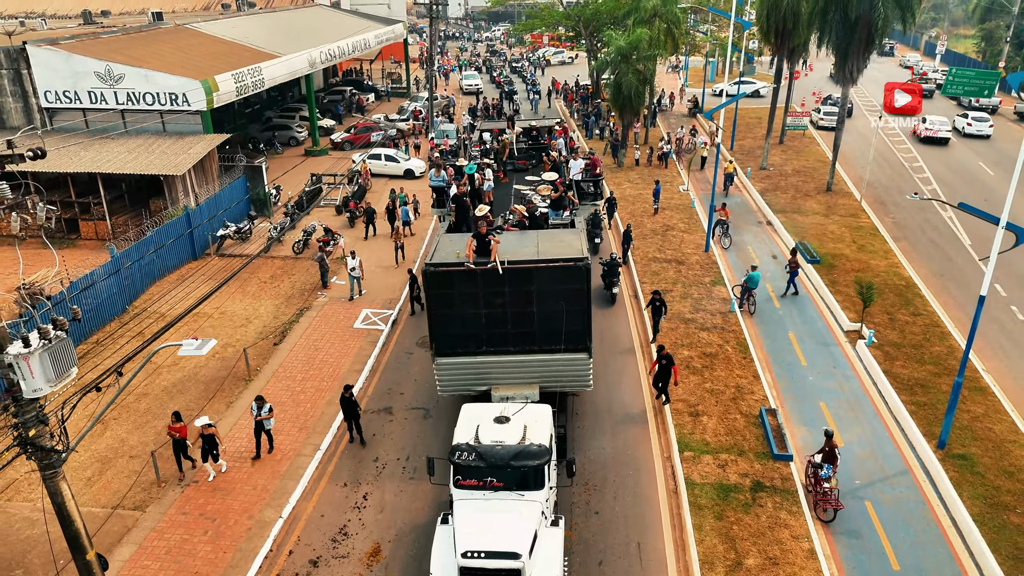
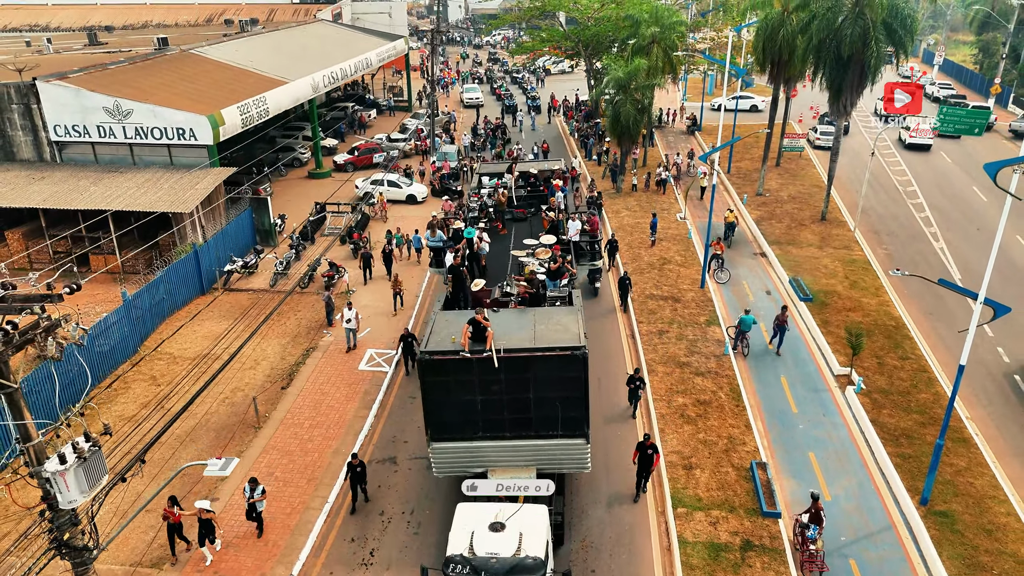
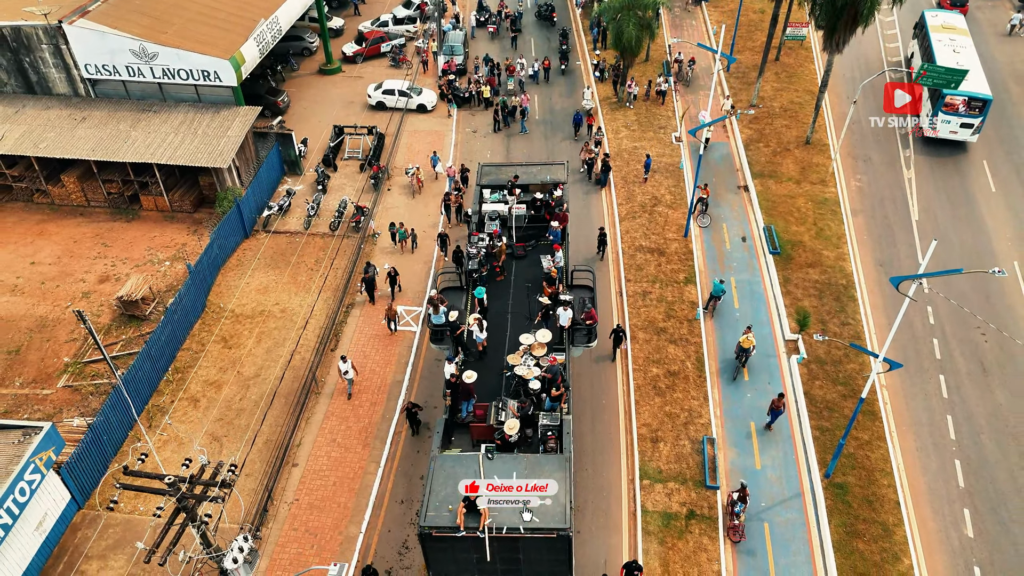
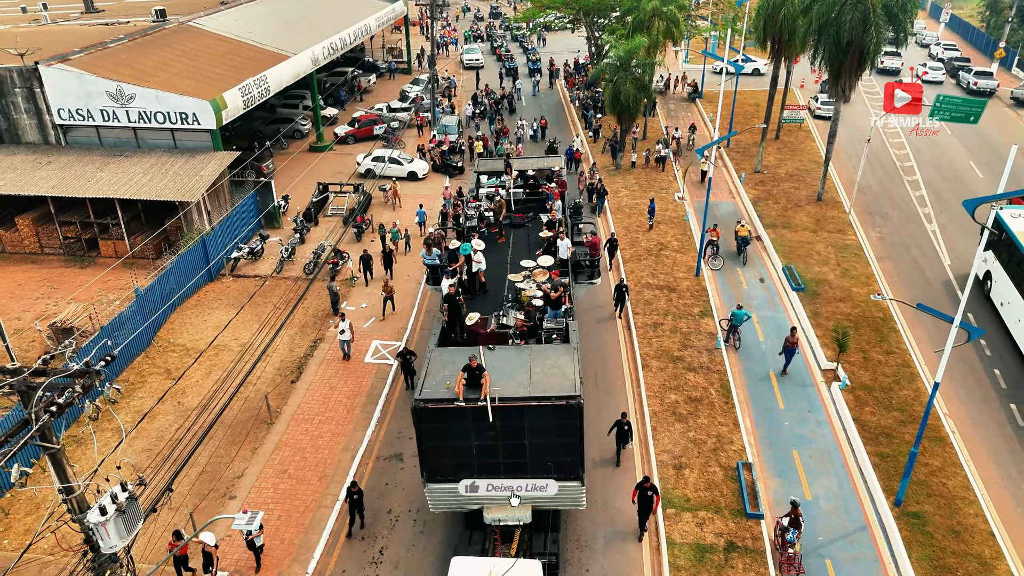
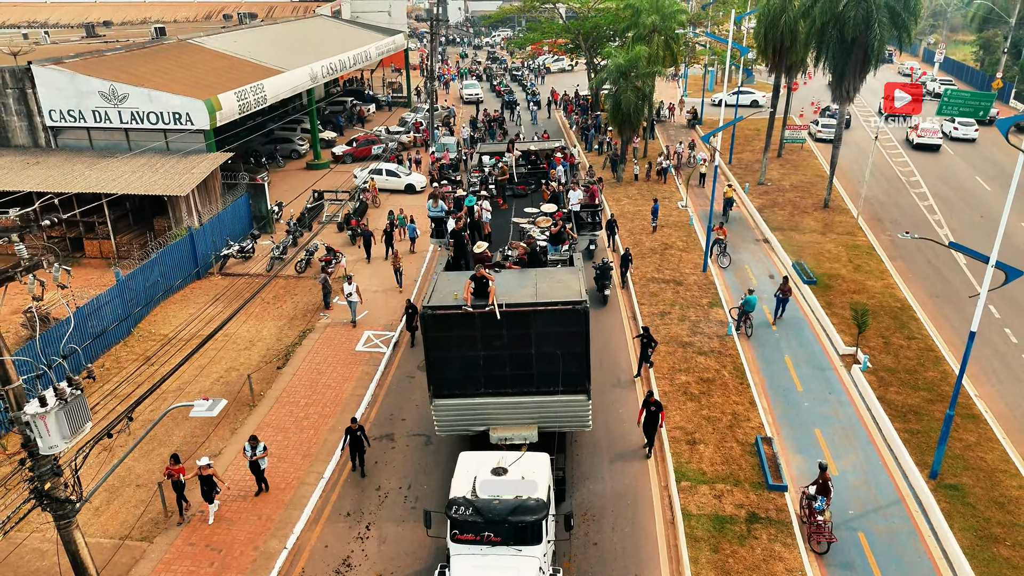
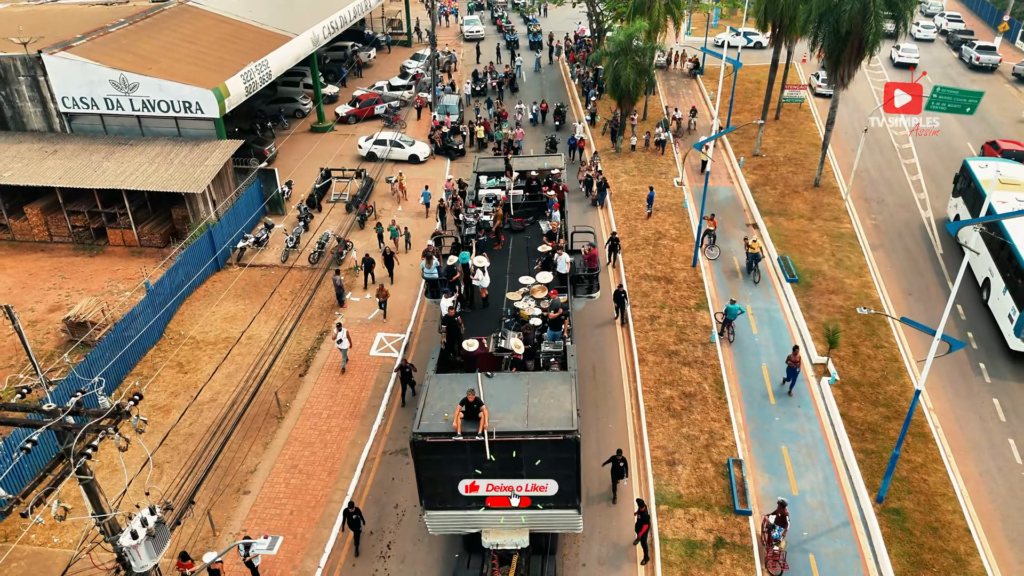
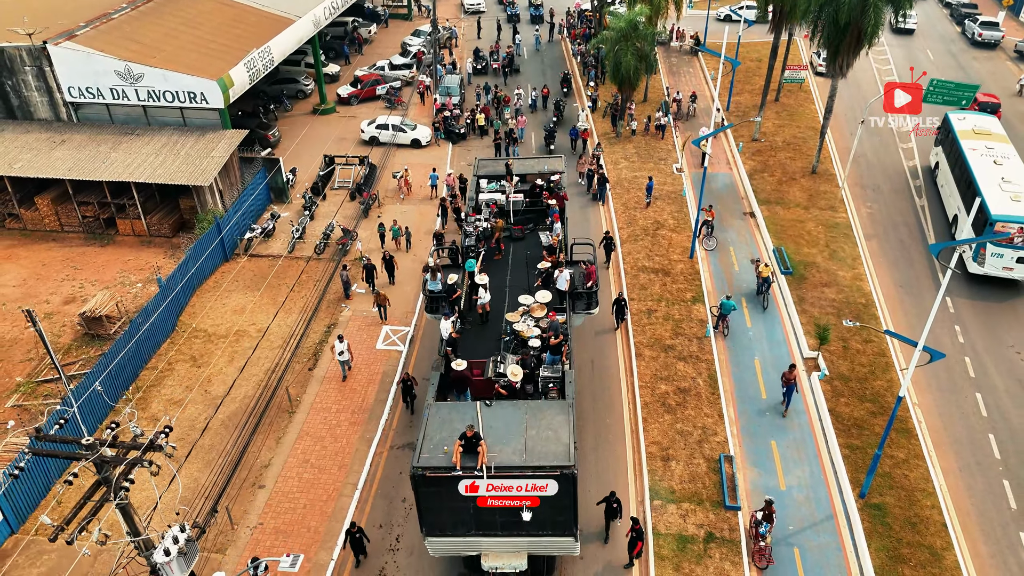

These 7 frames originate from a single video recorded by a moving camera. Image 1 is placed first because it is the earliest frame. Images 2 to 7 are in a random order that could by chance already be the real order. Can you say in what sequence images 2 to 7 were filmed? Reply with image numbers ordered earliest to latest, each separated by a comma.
5, 2, 4, 6, 7, 3
